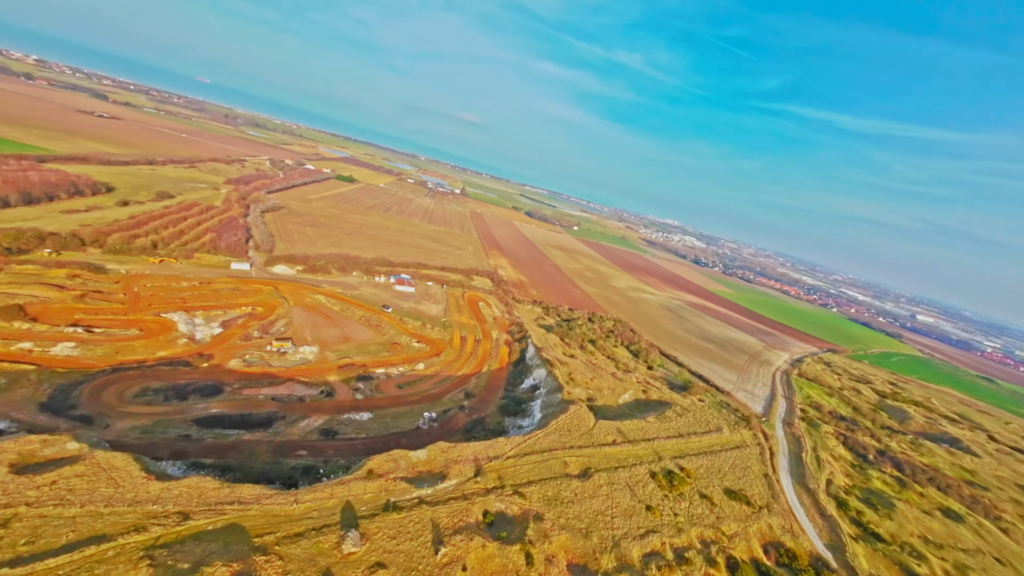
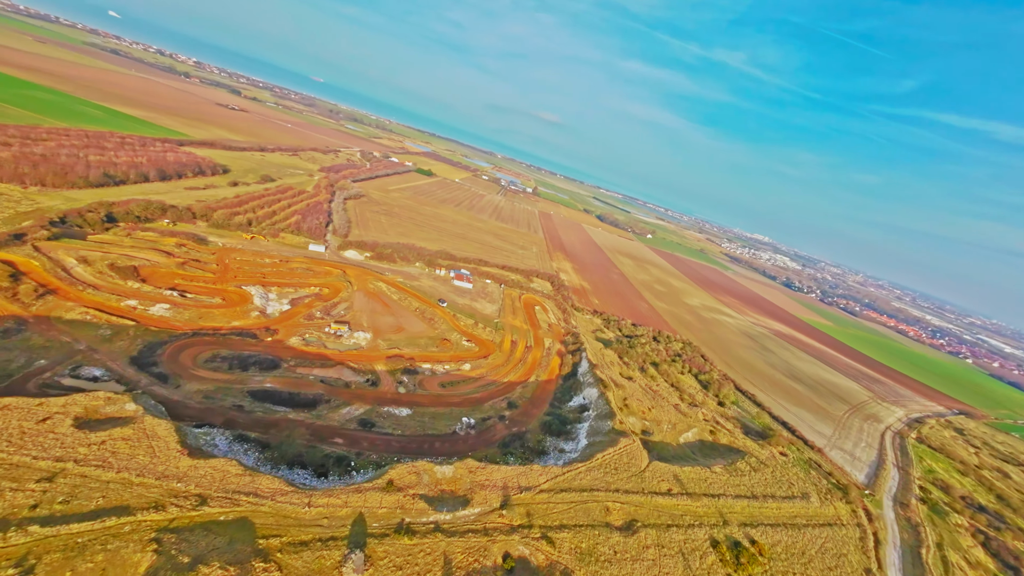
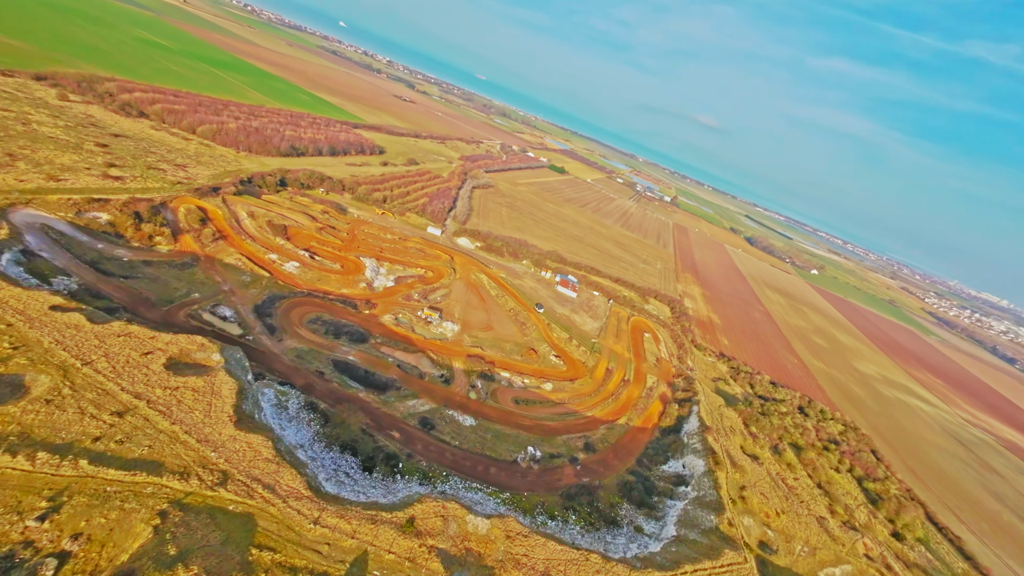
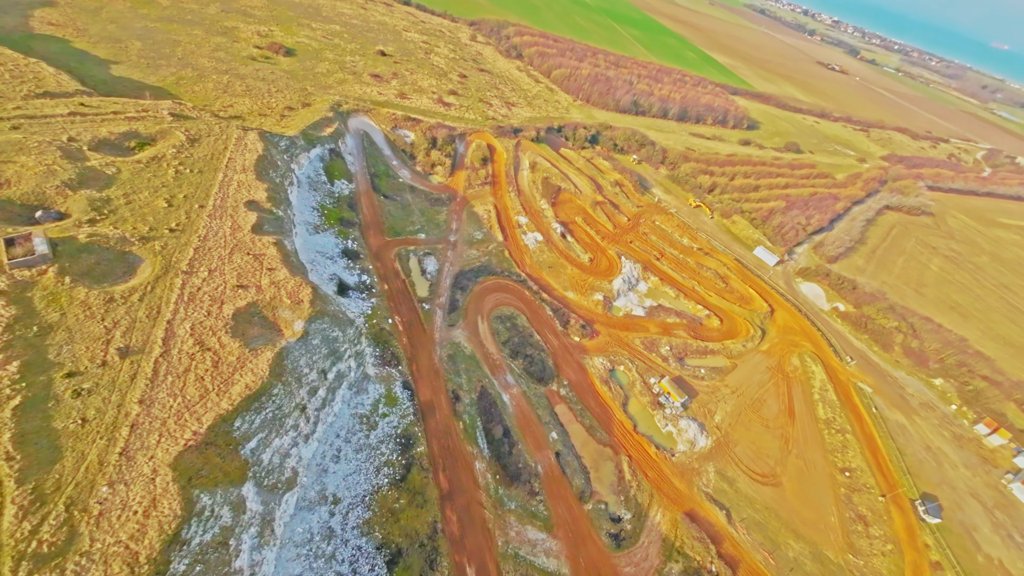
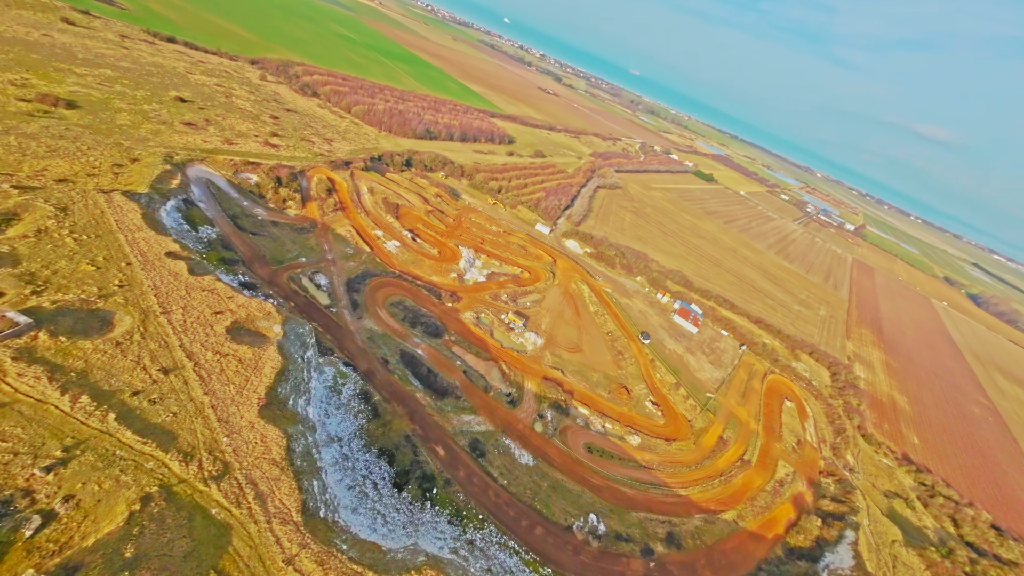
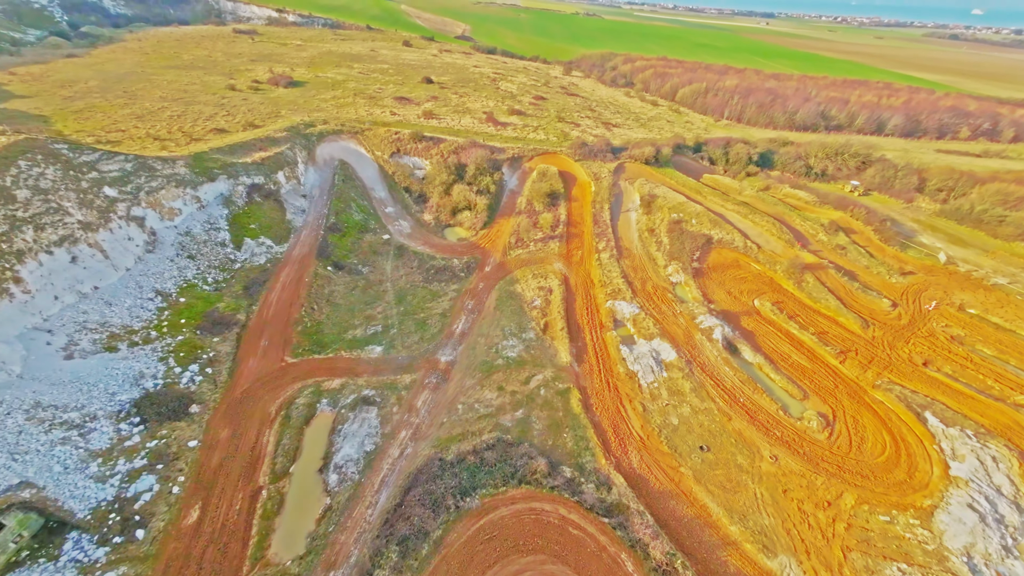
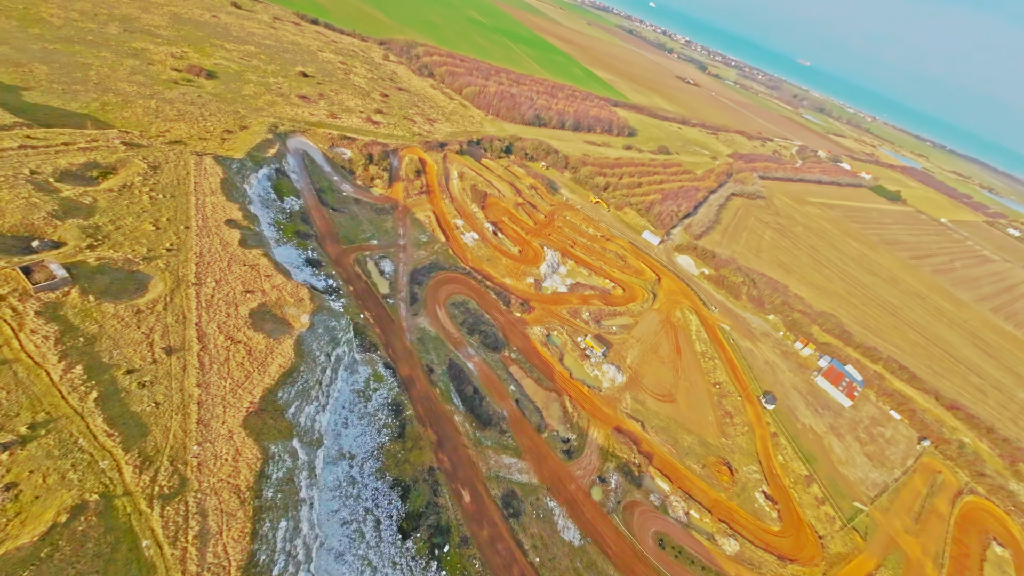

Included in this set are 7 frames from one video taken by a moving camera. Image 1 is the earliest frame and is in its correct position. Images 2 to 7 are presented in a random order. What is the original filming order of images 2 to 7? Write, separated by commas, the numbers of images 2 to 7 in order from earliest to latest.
2, 3, 5, 7, 4, 6
